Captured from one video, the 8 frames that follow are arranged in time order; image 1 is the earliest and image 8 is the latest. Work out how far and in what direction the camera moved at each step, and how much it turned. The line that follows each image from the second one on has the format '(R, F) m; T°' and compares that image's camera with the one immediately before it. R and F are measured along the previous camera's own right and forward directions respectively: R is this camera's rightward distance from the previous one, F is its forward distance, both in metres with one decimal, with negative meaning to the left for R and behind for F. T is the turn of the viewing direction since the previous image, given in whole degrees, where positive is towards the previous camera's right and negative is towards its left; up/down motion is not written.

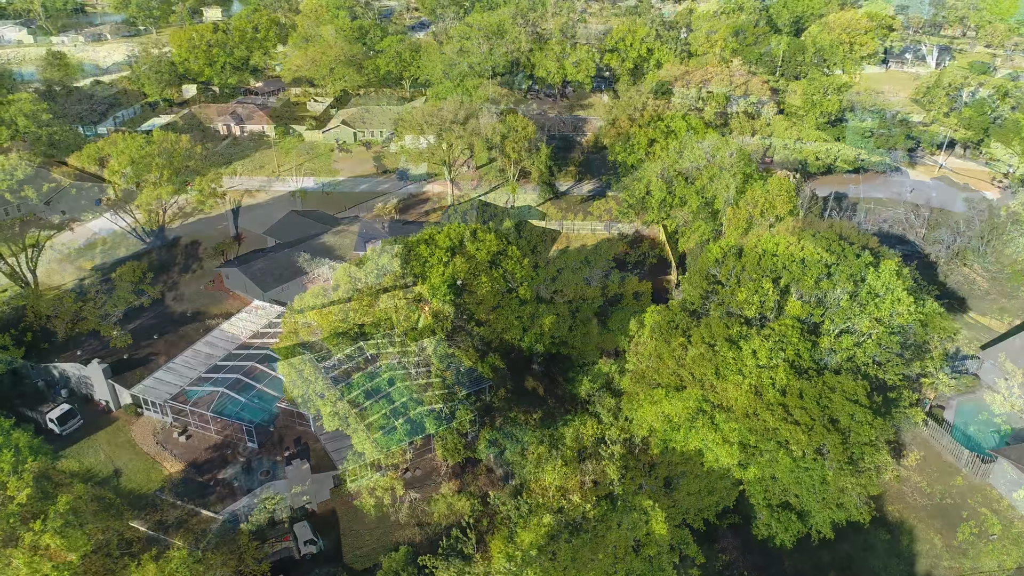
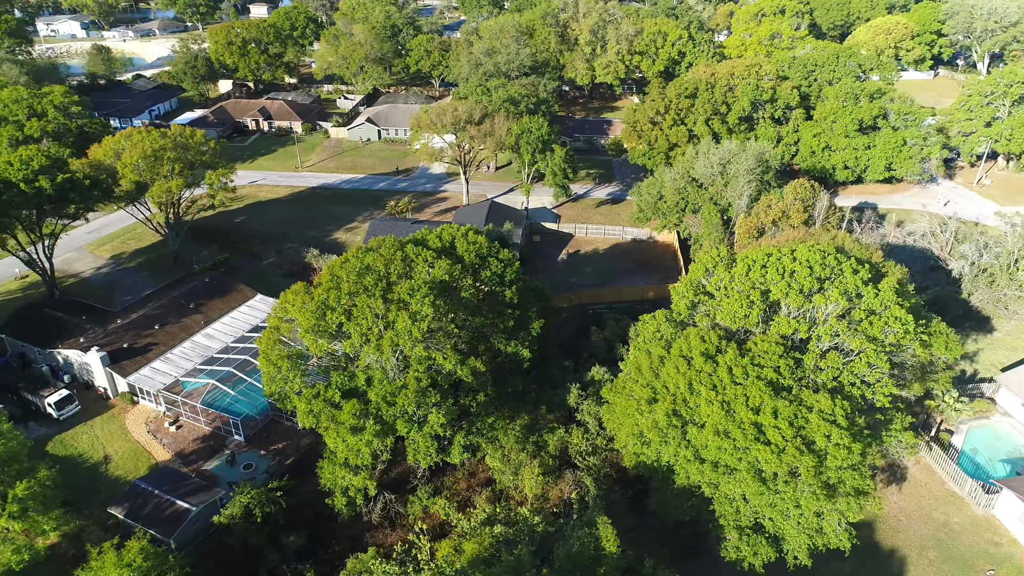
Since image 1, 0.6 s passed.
(+2.3, +0.5) m; -3°
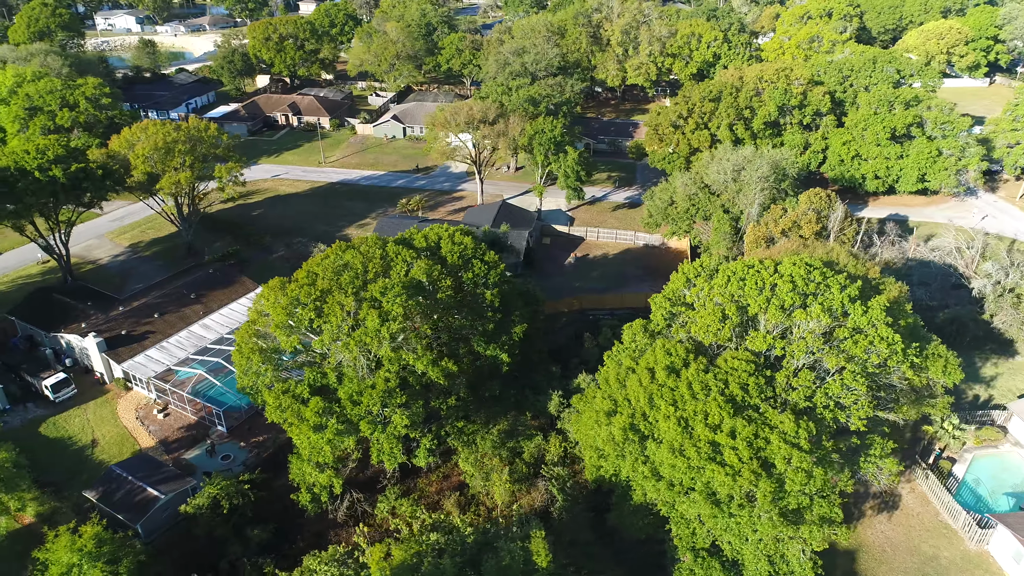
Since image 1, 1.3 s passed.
(+2.8, +0.5) m; -4°
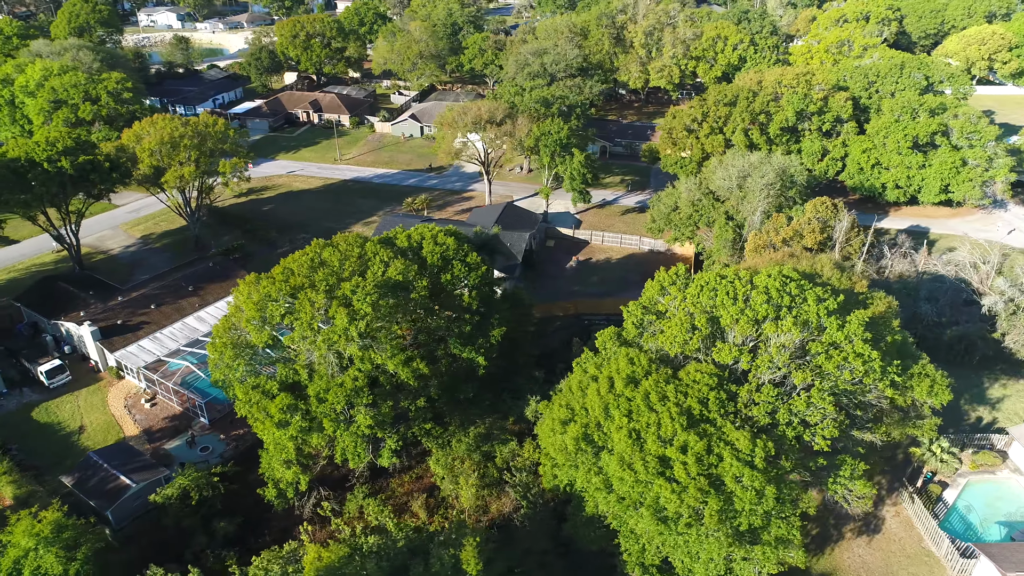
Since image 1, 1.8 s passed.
(+2.5, +0.4) m; -3°
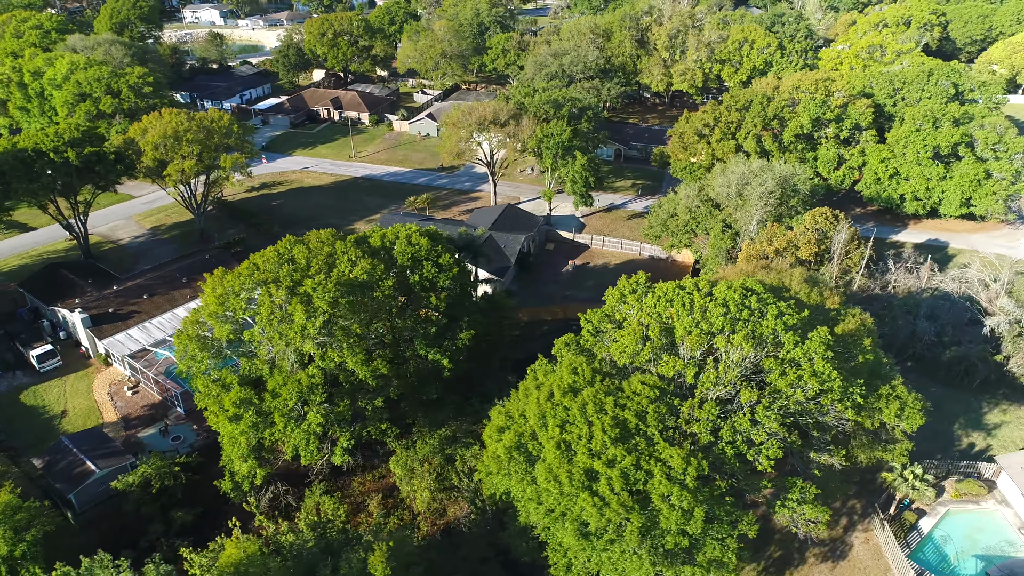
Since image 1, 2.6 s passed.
(+3.1, +0.4) m; -4°
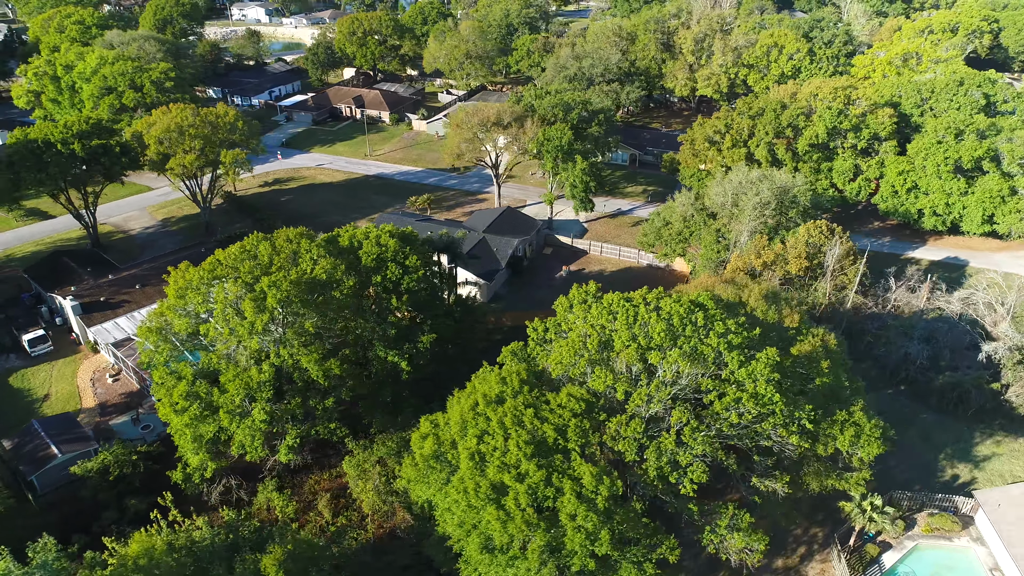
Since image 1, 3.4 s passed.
(+3.5, +0.5) m; -4°
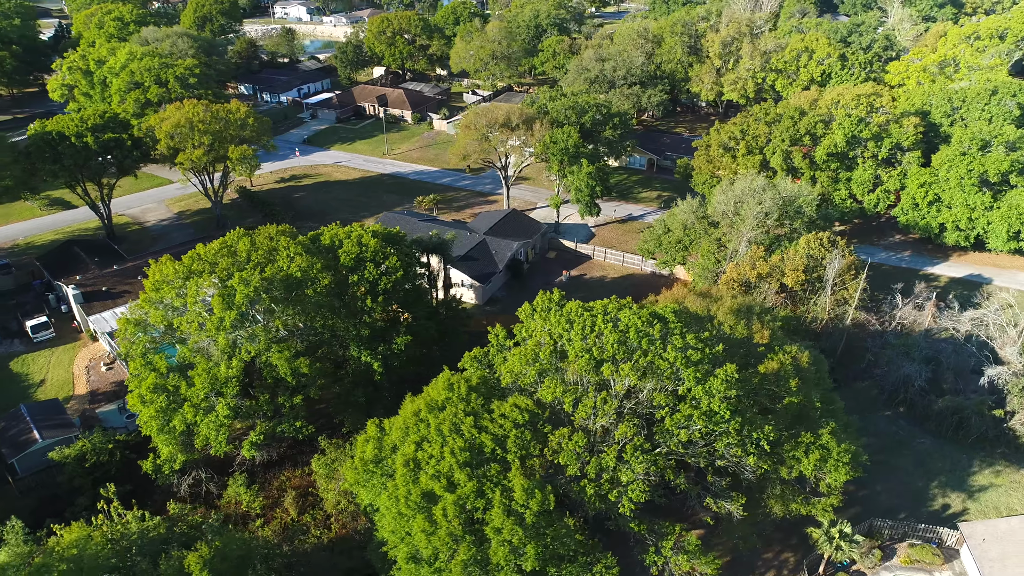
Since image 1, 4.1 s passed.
(+2.7, +0.5) m; -4°
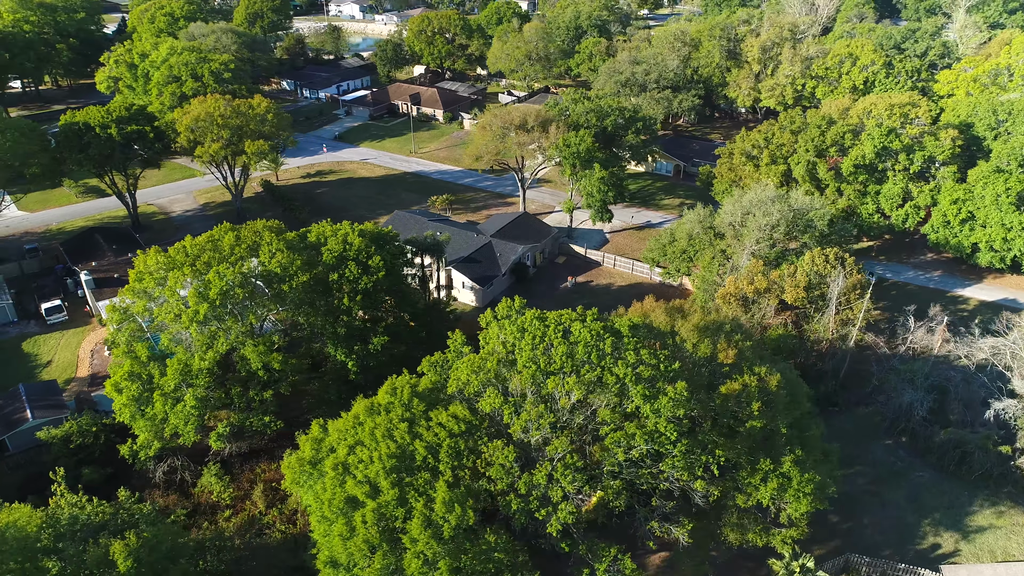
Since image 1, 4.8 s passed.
(+3.1, +0.6) m; -4°
